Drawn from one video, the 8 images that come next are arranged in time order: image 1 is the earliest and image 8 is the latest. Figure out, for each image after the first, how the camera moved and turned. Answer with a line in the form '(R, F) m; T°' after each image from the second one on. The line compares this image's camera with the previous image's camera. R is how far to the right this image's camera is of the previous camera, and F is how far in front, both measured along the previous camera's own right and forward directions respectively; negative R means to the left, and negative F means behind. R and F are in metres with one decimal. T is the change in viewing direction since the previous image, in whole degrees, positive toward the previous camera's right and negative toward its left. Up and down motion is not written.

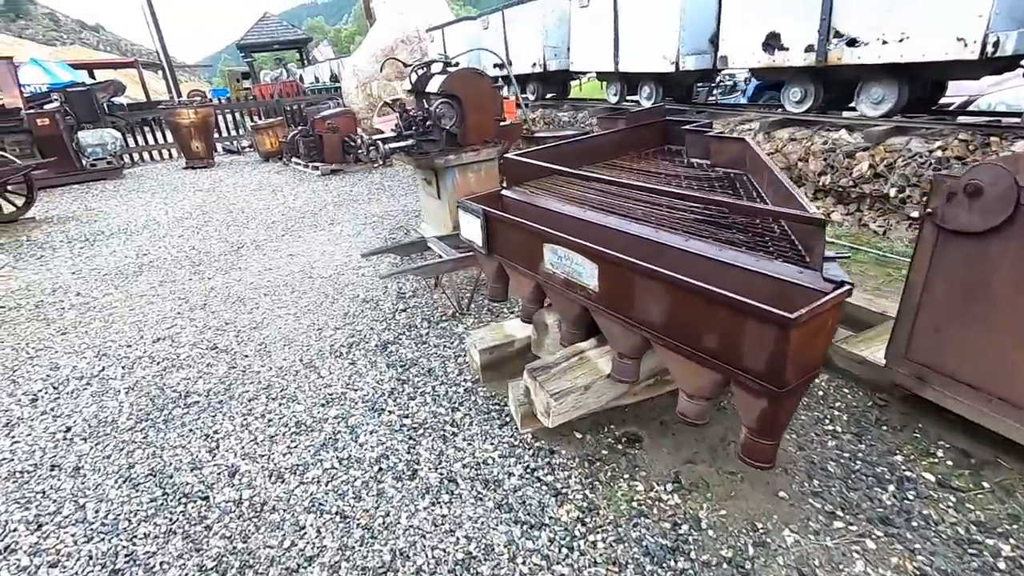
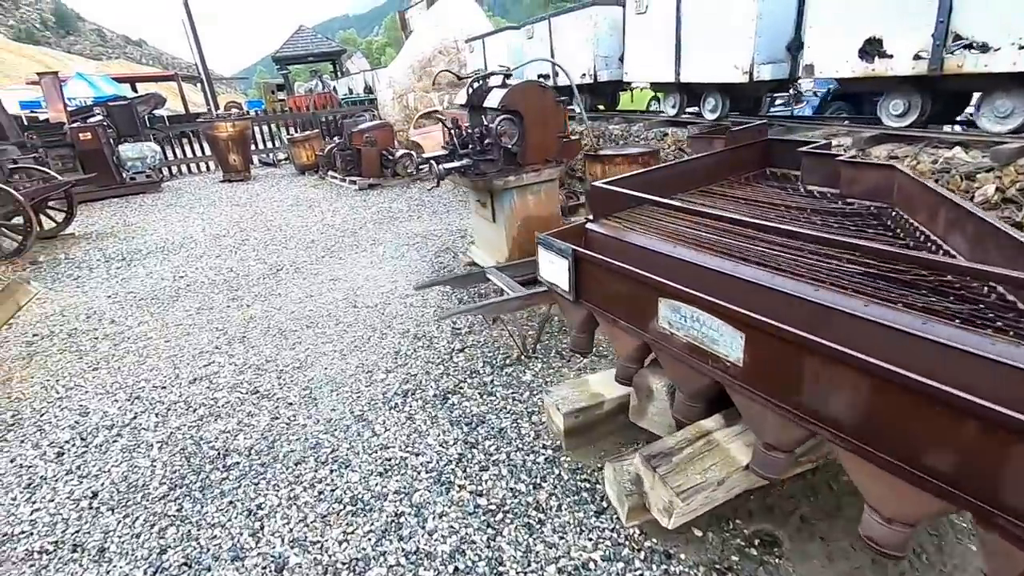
(-0.3, +0.4) m; -3°
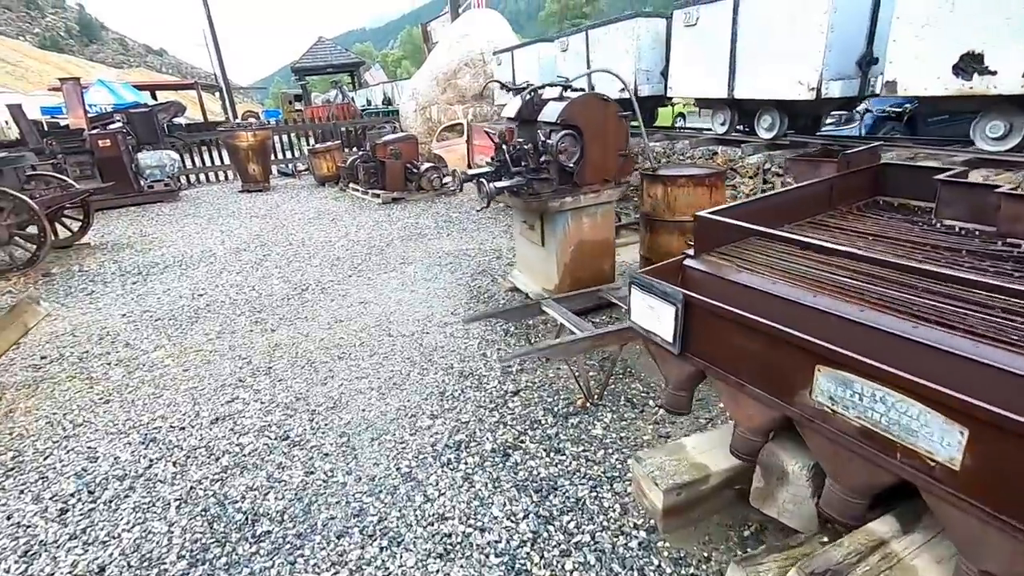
(-0.3, +0.4) m; -1°
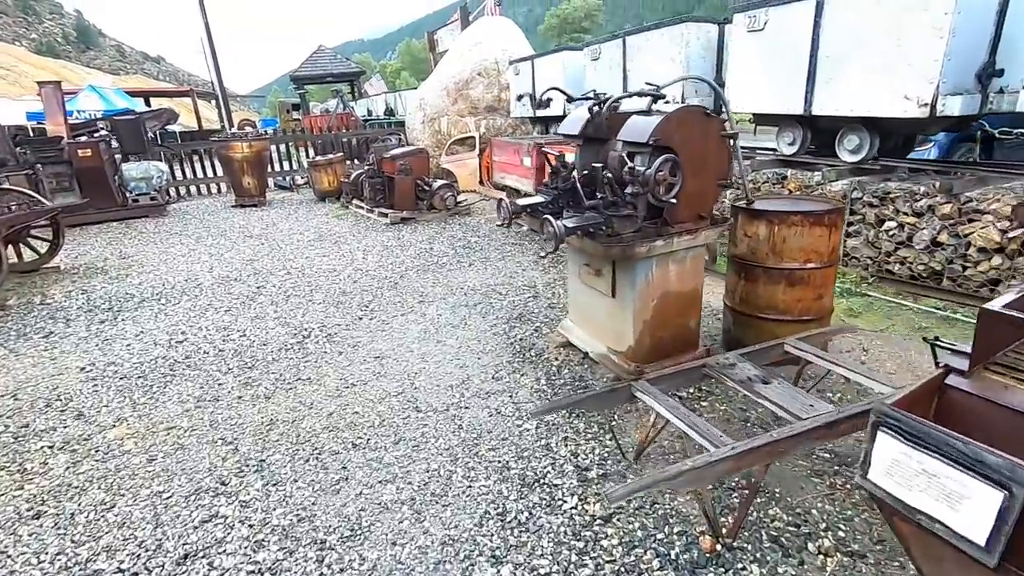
(-0.4, +0.8) m; +1°
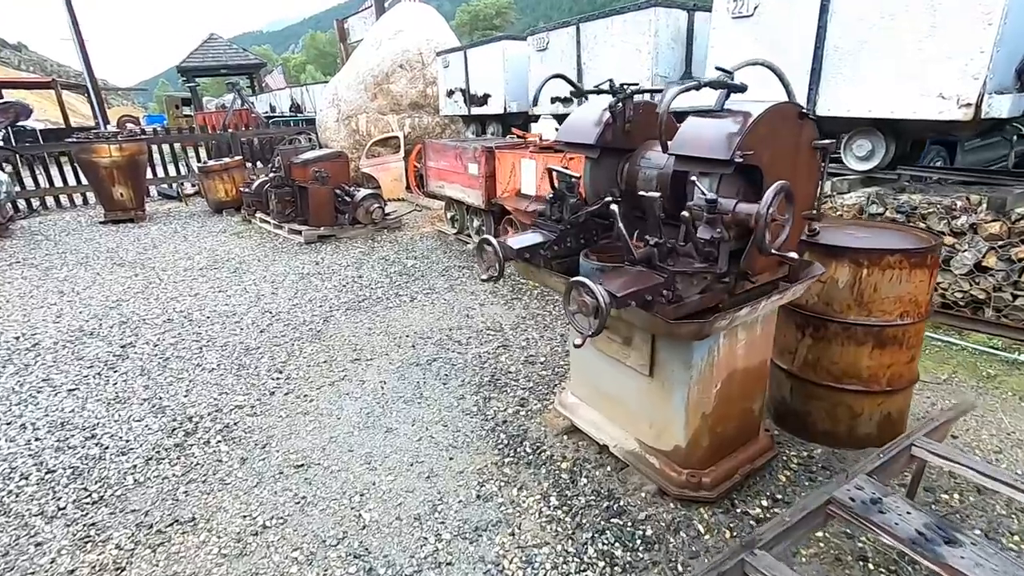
(-0.3, +1.0) m; +8°
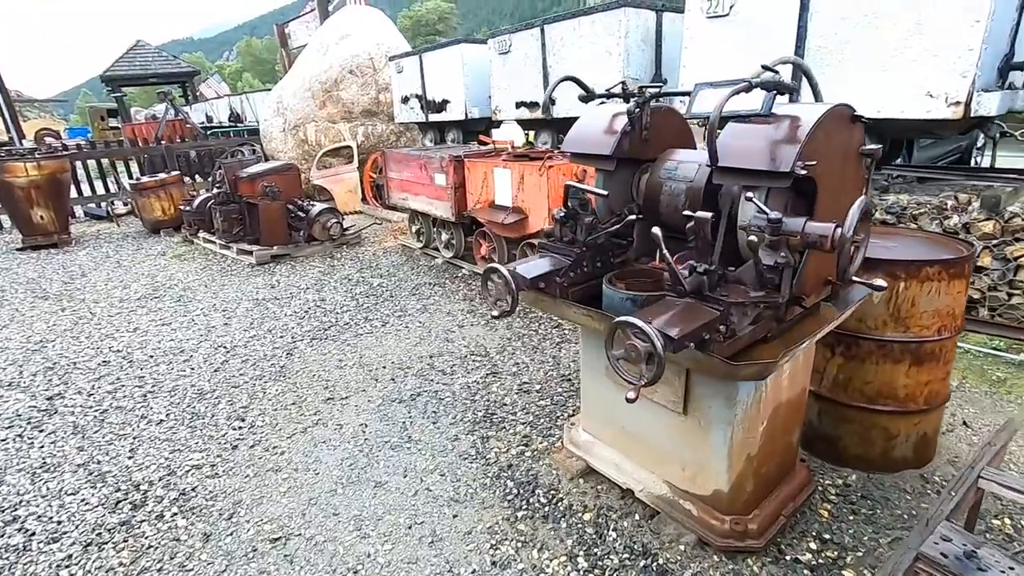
(-0.2, +0.3) m; +5°
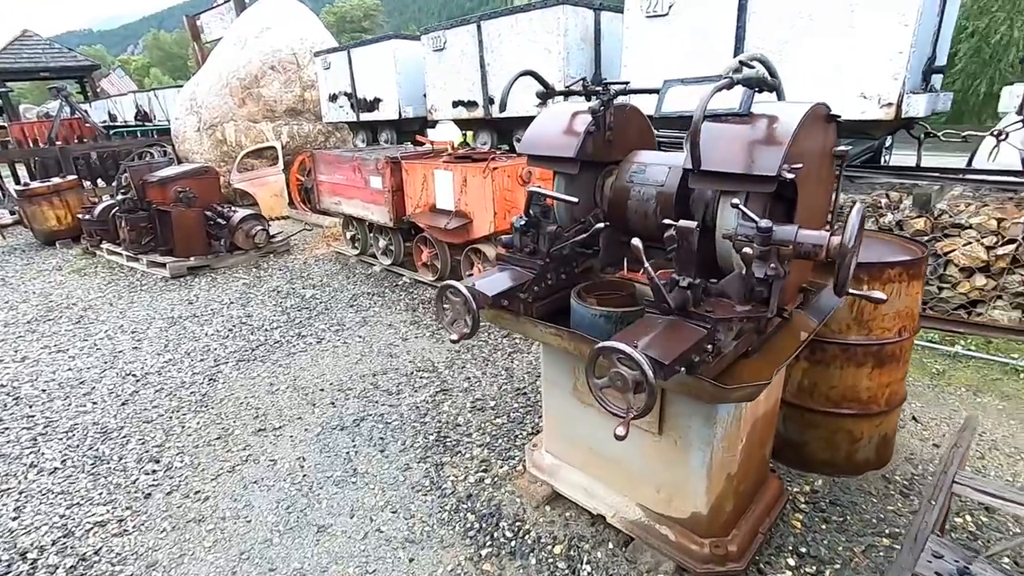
(-0.1, +0.2) m; +7°
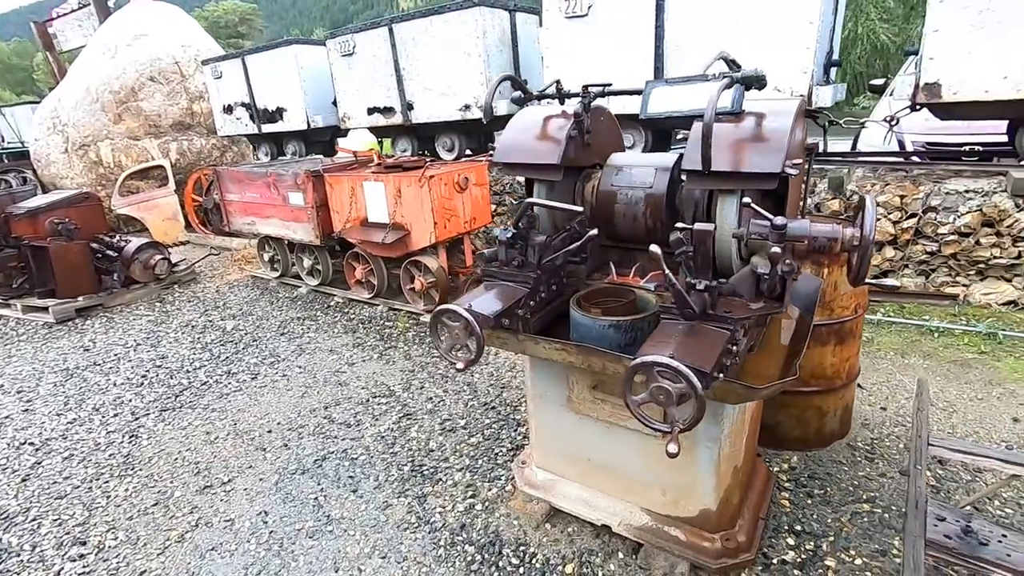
(-0.2, +0.1) m; +9°
